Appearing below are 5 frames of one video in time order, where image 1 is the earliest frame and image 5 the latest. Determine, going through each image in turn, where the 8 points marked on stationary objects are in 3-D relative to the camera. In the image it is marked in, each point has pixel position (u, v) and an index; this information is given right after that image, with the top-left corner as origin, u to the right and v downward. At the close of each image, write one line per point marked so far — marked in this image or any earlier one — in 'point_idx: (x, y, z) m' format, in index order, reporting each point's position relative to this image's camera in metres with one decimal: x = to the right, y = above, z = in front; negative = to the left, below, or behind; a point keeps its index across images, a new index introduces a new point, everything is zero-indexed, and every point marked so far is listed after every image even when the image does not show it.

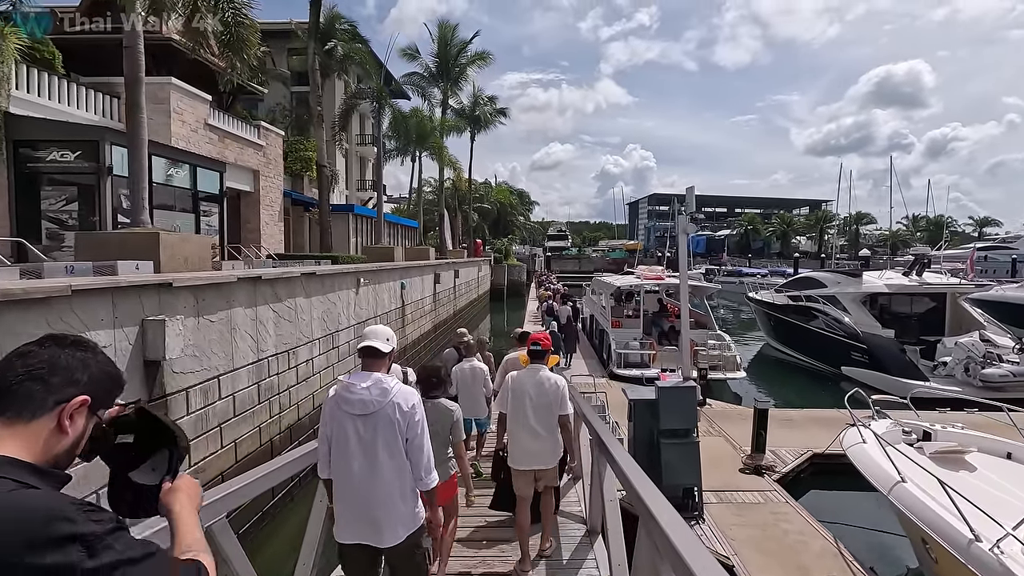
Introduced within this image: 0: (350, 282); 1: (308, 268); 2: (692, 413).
0: (-3.5, +0.1, +12.3) m
1: (-3.6, +0.3, +10.0) m
2: (+2.4, -1.7, +7.6) m
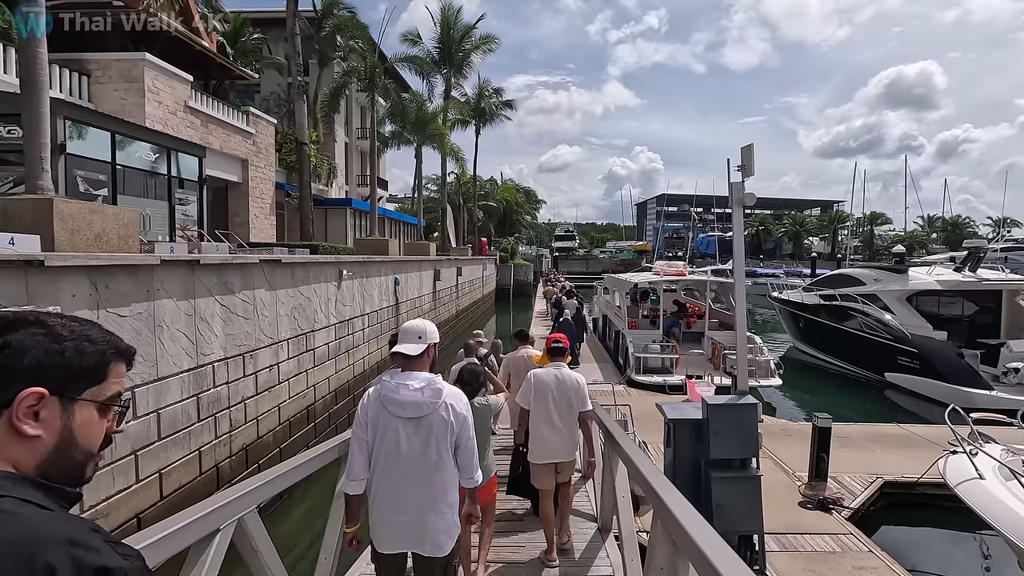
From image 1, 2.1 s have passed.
0: (-3.3, +0.2, +10.6) m
1: (-3.5, +0.5, +8.3) m
2: (+2.5, -1.5, +5.9) m
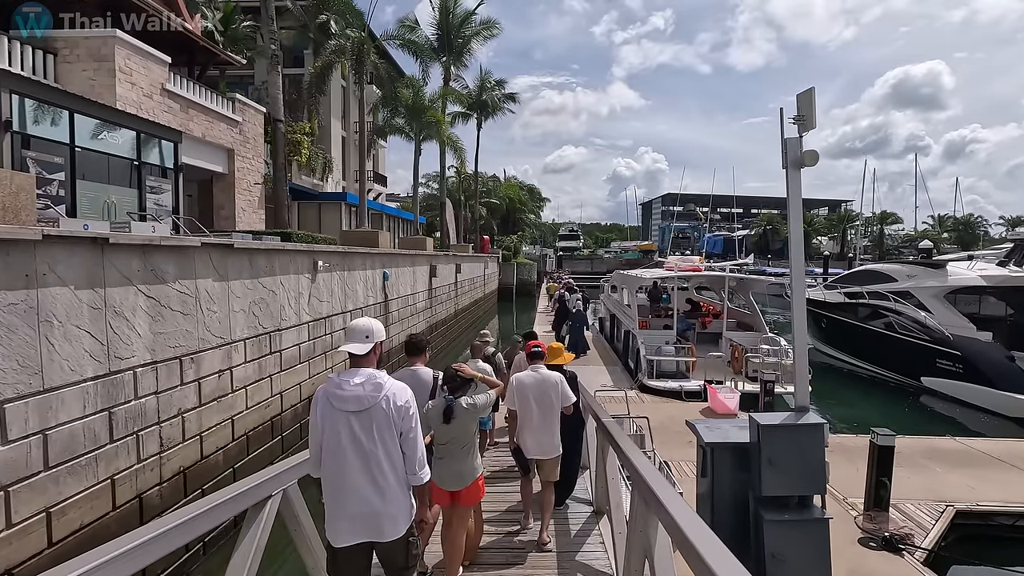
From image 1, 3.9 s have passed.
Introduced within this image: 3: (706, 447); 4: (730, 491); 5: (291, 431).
0: (-3.4, +0.4, +9.3) m
1: (-3.5, +0.6, +6.9) m
2: (+2.4, -1.4, +4.5) m
3: (+1.7, -1.4, +5.0) m
4: (+1.9, -1.7, +4.9) m
5: (-3.4, -2.2, +8.8) m
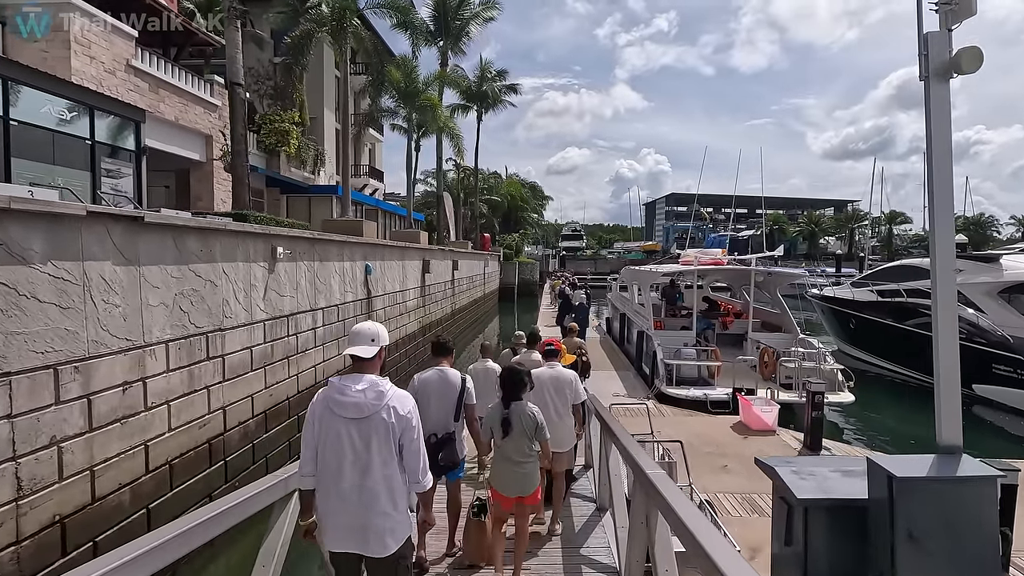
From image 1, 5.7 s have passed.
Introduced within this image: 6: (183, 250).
0: (-3.4, +0.5, +7.7) m
1: (-3.5, +0.7, +5.3) m
2: (+2.4, -1.3, +2.8) m
3: (+1.7, -1.3, +3.4) m
4: (+1.8, -1.6, +3.3) m
5: (-3.4, -2.1, +7.1) m
6: (-3.5, +0.4, +6.1) m
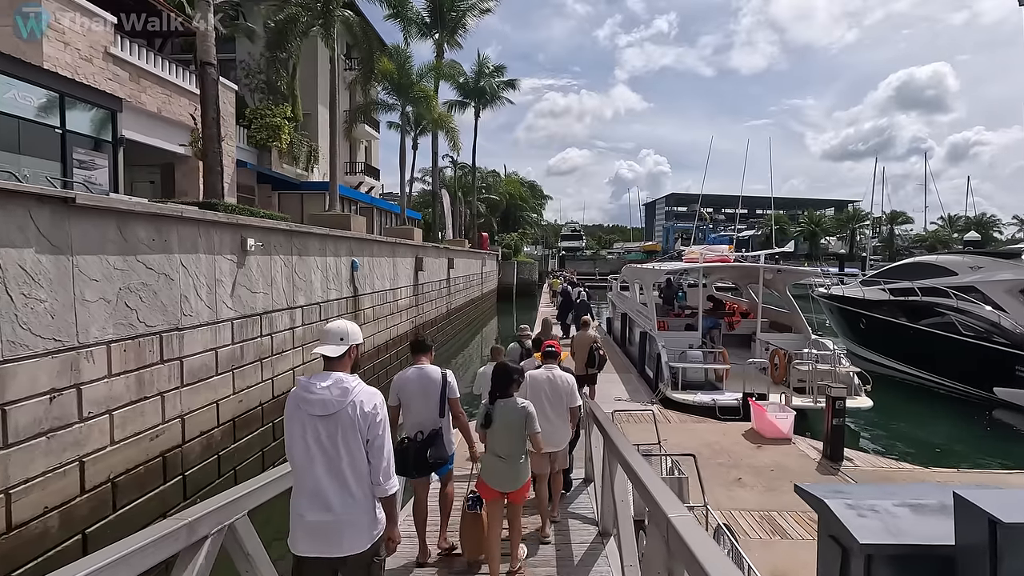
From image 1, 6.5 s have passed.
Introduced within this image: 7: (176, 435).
0: (-3.5, +0.5, +7.0) m
1: (-3.6, +0.8, +4.6) m
2: (+2.3, -1.2, +2.1) m
3: (+1.6, -1.2, +2.7) m
4: (+1.7, -1.6, +2.5) m
5: (-3.5, -2.0, +6.4) m
6: (-3.6, +0.5, +5.4) m
7: (-3.5, -1.5, +6.0) m
